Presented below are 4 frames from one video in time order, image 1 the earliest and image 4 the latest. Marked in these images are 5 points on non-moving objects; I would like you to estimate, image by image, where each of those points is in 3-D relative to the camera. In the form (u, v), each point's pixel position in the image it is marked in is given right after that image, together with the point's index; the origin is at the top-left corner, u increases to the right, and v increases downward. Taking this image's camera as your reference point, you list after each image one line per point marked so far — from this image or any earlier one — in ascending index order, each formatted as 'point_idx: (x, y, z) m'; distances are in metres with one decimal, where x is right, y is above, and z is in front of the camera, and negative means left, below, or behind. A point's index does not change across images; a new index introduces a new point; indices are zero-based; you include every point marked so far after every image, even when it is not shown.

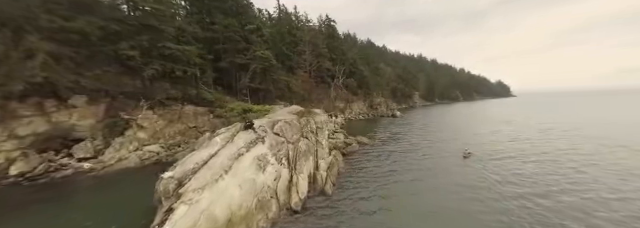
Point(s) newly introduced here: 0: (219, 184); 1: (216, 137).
0: (-4.4, -3.1, +8.2) m
1: (-6.0, -1.3, +10.9) m
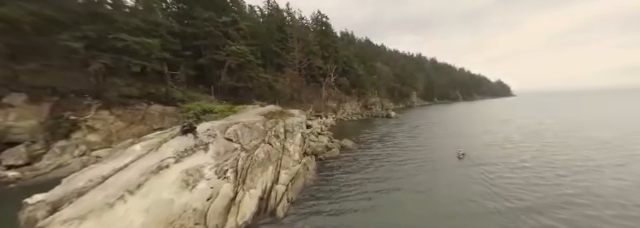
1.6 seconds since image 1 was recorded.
0: (-6.7, -3.1, +6.0) m
1: (-8.3, -1.4, +8.8) m
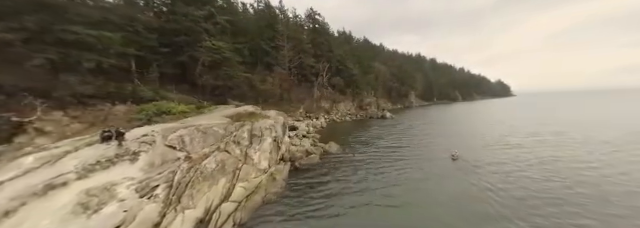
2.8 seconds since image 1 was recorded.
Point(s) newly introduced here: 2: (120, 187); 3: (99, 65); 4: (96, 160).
0: (-8.7, -3.3, +4.2) m
1: (-10.3, -1.5, +6.9) m
2: (-7.3, -2.6, +7.0) m
3: (-22.8, +5.1, +19.3) m
4: (-8.4, -1.8, +7.2) m
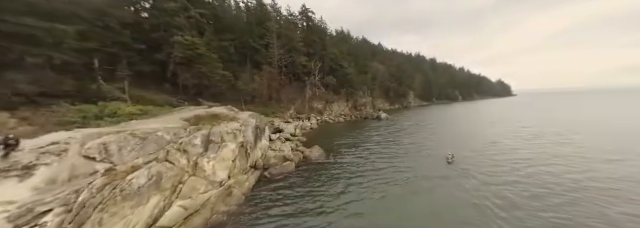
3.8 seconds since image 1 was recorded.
0: (-10.6, -3.4, +2.4) m
1: (-12.2, -1.6, +5.1) m
2: (-9.2, -2.8, +5.2) m
3: (-24.7, +4.9, +17.6) m
4: (-10.3, -1.9, +5.4) m
